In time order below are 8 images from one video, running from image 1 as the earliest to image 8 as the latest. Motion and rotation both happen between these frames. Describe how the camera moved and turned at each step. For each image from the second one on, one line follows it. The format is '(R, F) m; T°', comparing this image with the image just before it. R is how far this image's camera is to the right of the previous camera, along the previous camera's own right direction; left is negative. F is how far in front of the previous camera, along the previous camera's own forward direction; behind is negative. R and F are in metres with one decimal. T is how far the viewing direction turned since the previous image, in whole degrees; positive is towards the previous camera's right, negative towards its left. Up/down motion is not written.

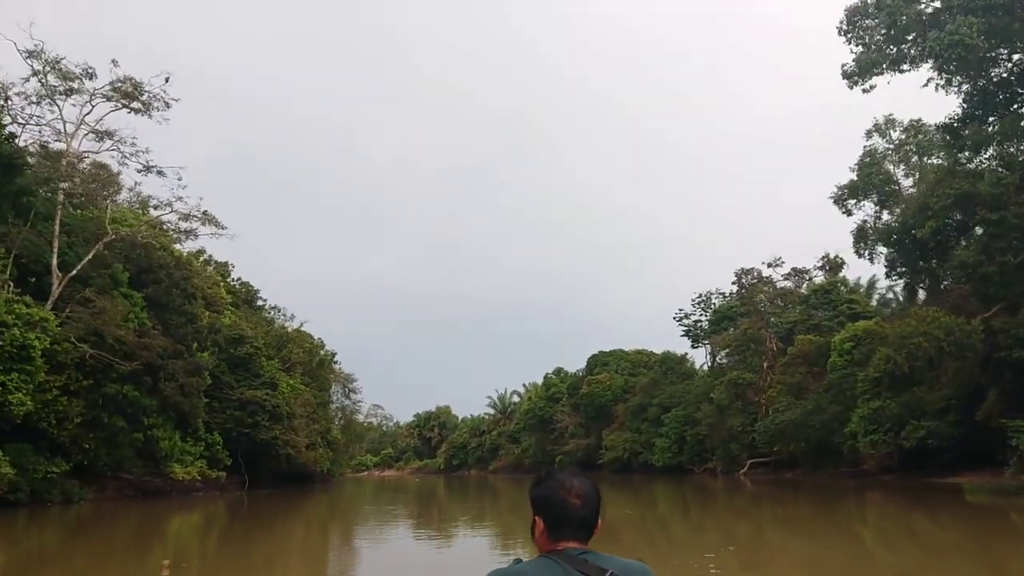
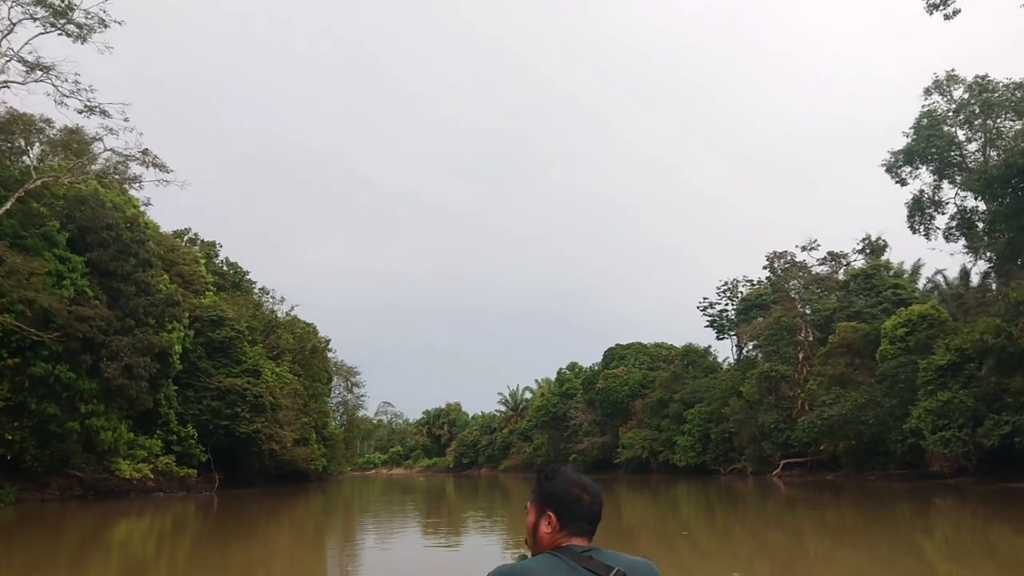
(+0.1, +3.0) m; -1°
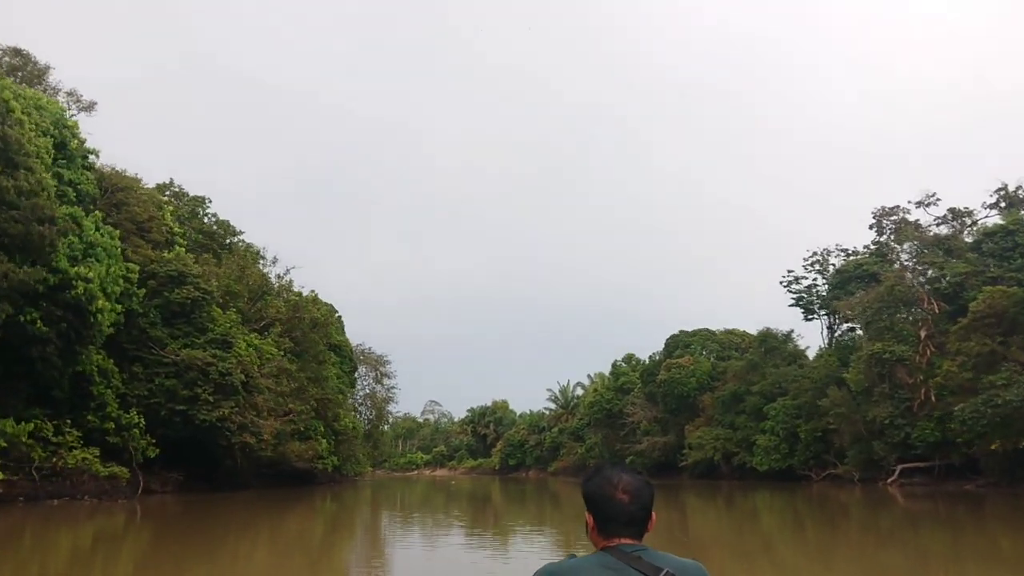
(+0.2, +5.9) m; -4°
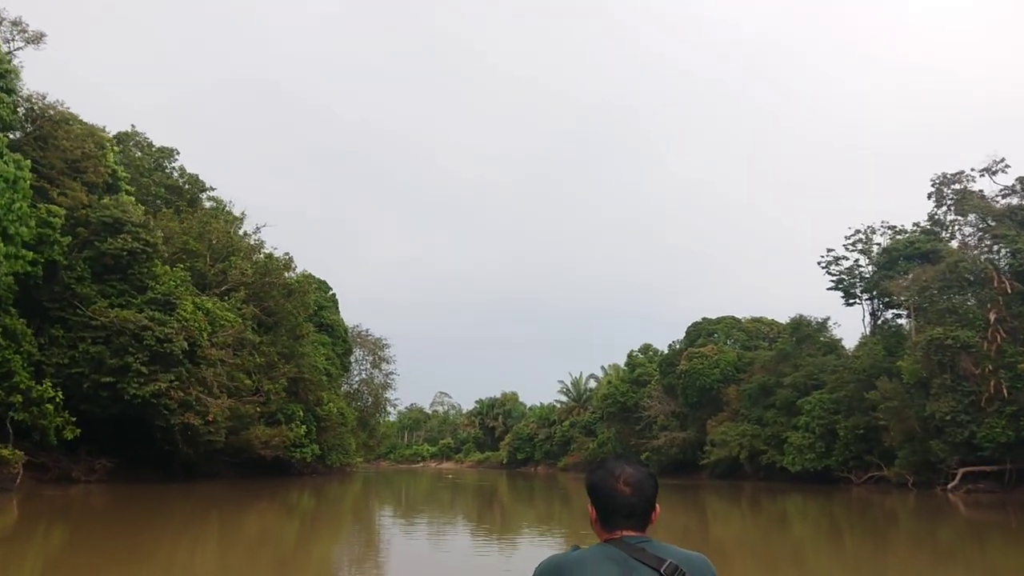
(+0.3, +3.3) m; -1°
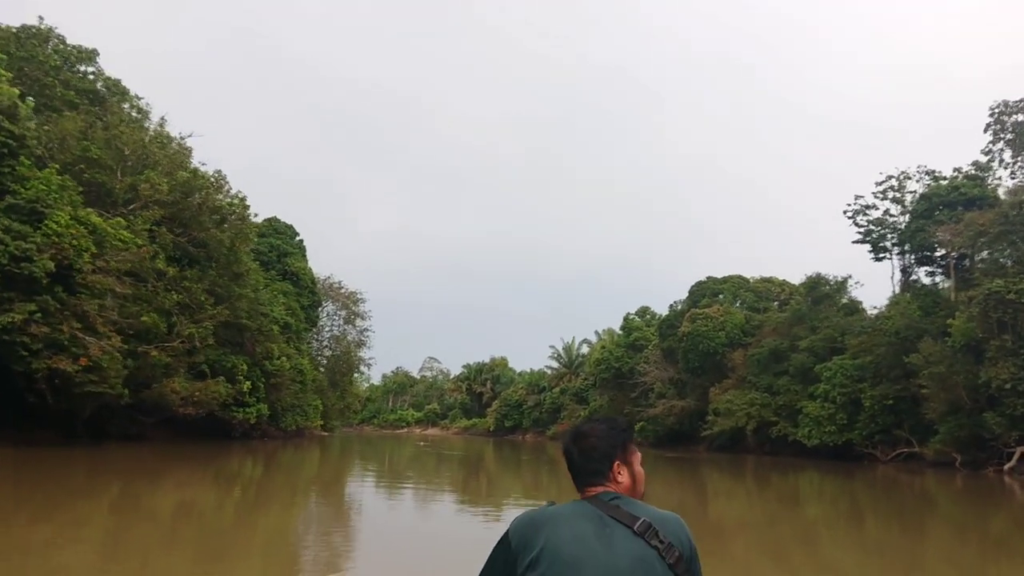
(+0.3, +3.7) m; 0°
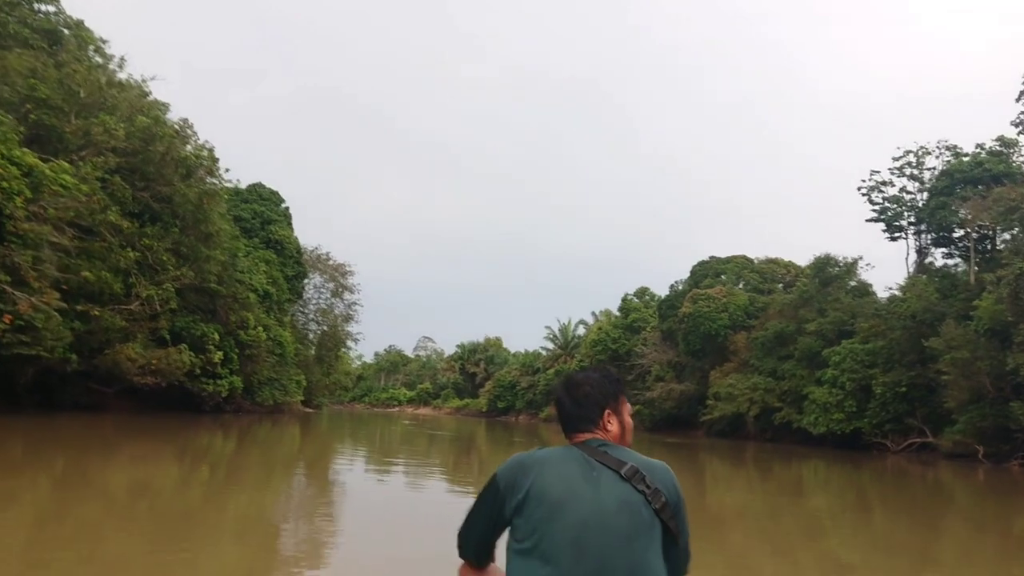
(+0.1, +1.5) m; 0°
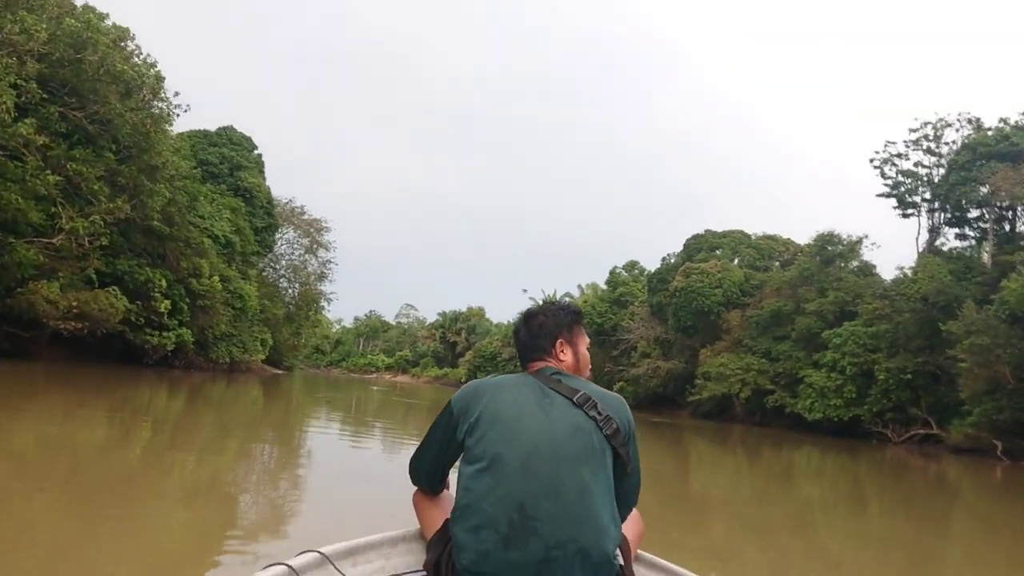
(+0.1, +1.8) m; +1°
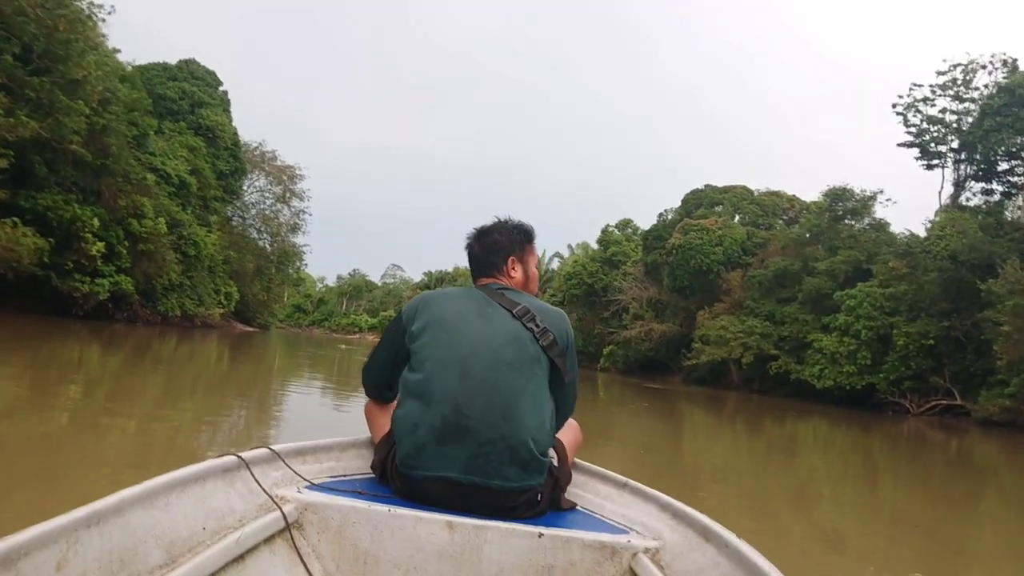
(+0.1, +2.2) m; +1°
